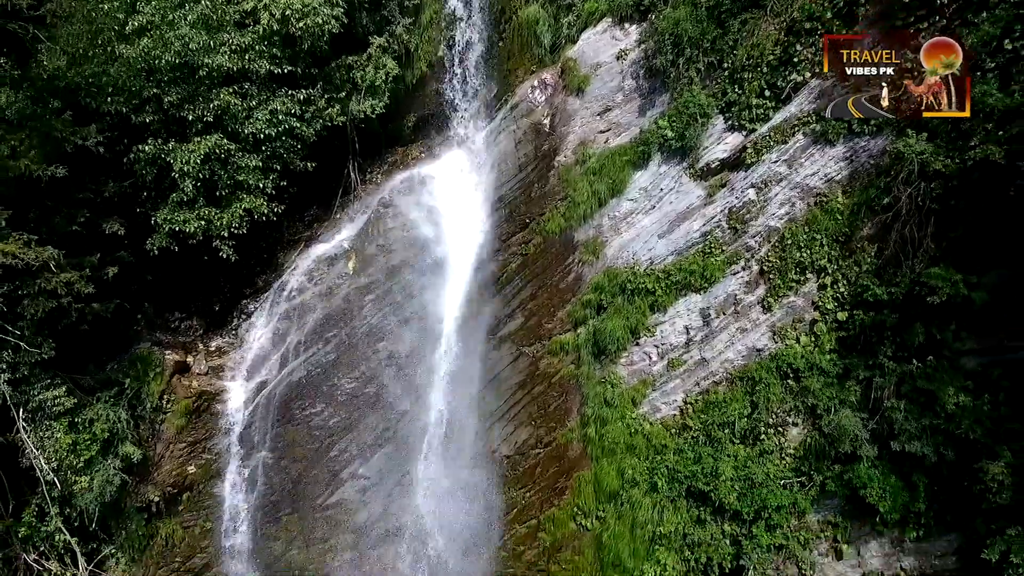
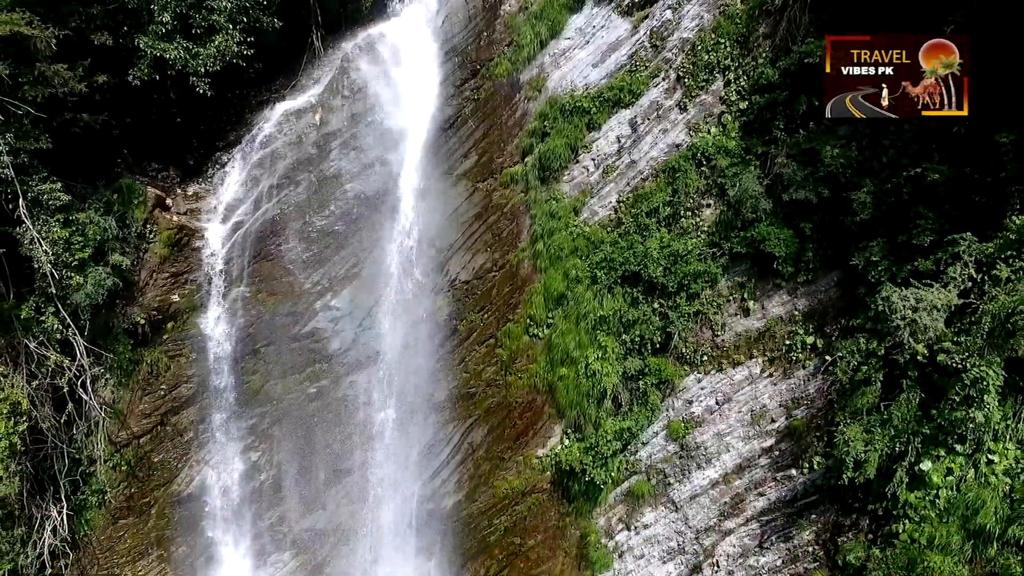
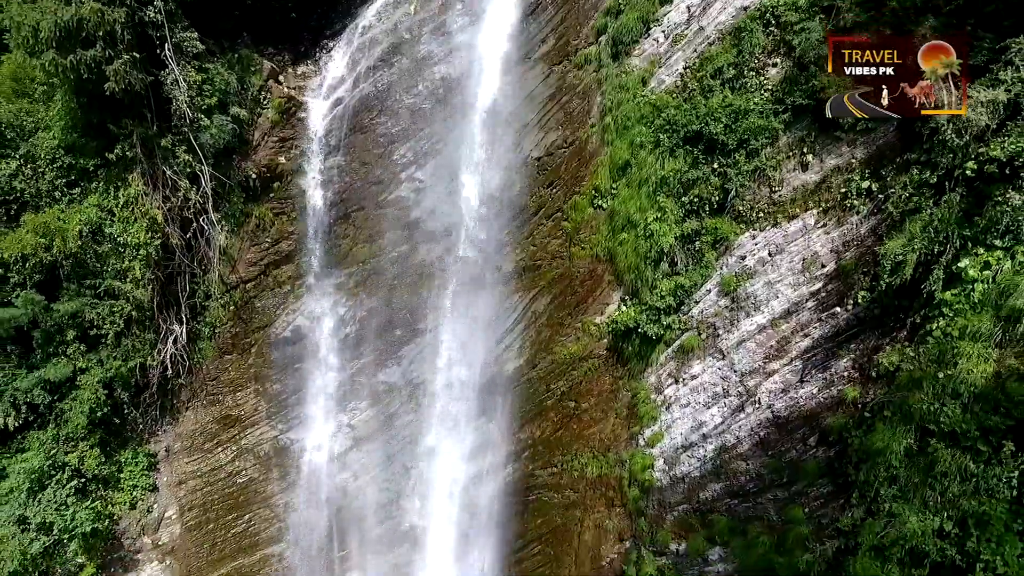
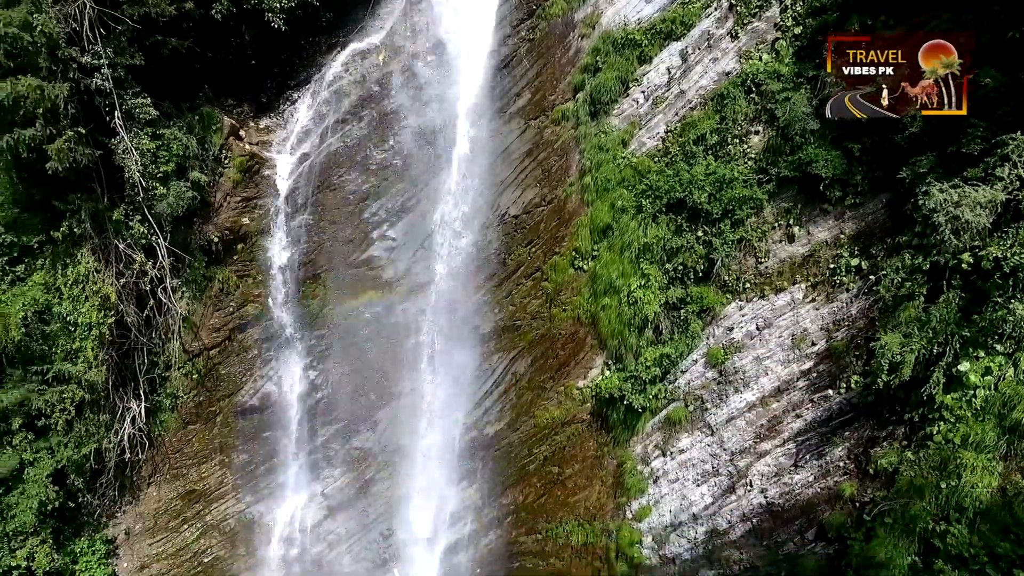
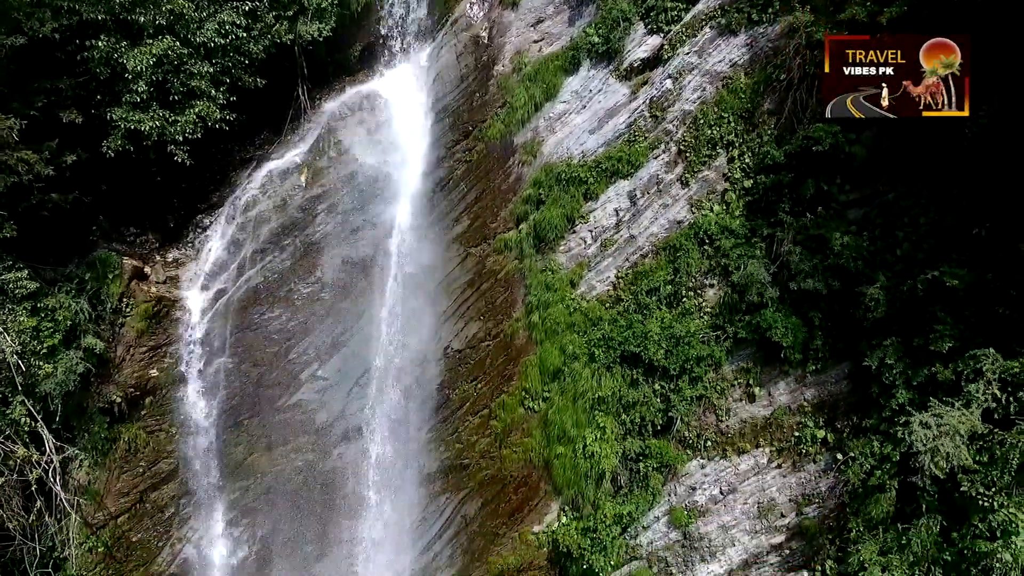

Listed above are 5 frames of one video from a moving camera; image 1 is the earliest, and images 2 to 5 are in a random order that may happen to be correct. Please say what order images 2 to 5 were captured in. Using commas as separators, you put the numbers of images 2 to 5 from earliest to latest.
5, 2, 4, 3
